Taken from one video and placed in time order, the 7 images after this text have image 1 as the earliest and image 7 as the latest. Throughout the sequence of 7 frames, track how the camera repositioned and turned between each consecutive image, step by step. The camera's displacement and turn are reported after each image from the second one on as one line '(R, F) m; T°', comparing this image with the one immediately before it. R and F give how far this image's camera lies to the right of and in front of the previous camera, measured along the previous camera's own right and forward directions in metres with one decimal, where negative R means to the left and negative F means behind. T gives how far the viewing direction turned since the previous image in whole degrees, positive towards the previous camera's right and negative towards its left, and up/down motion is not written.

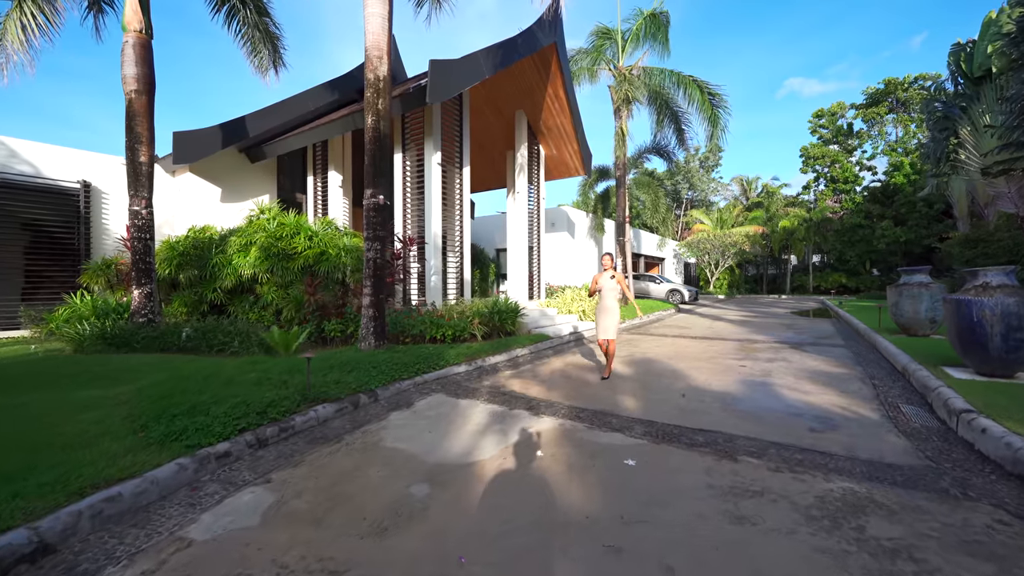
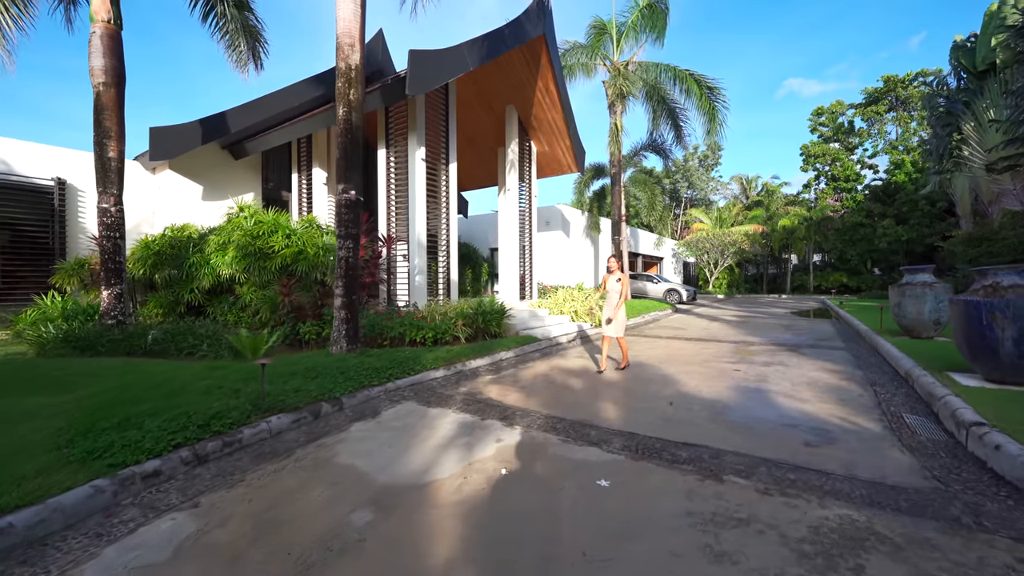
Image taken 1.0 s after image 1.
(+0.3, +0.4) m; 0°
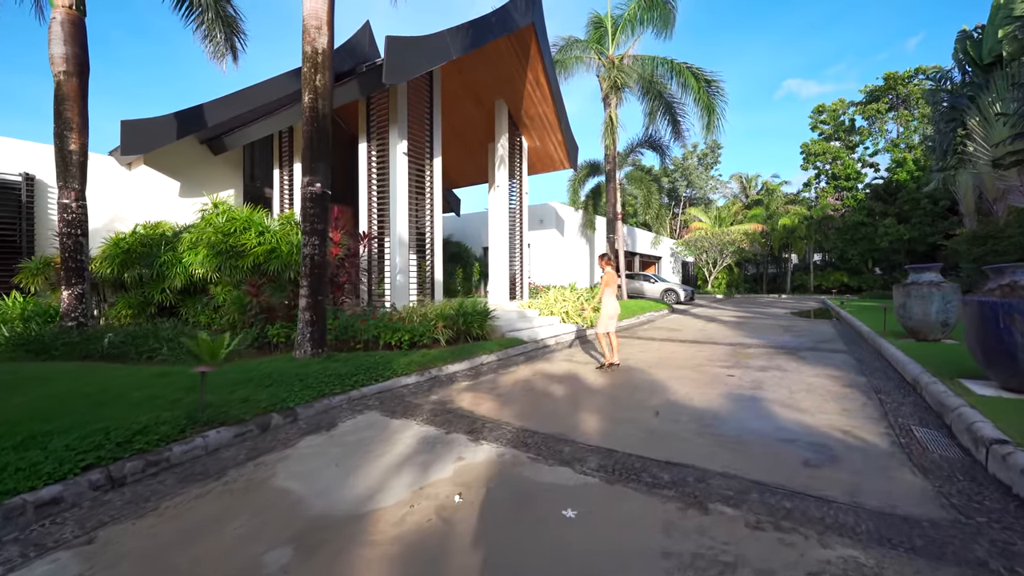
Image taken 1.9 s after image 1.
(+0.3, +0.4) m; 0°
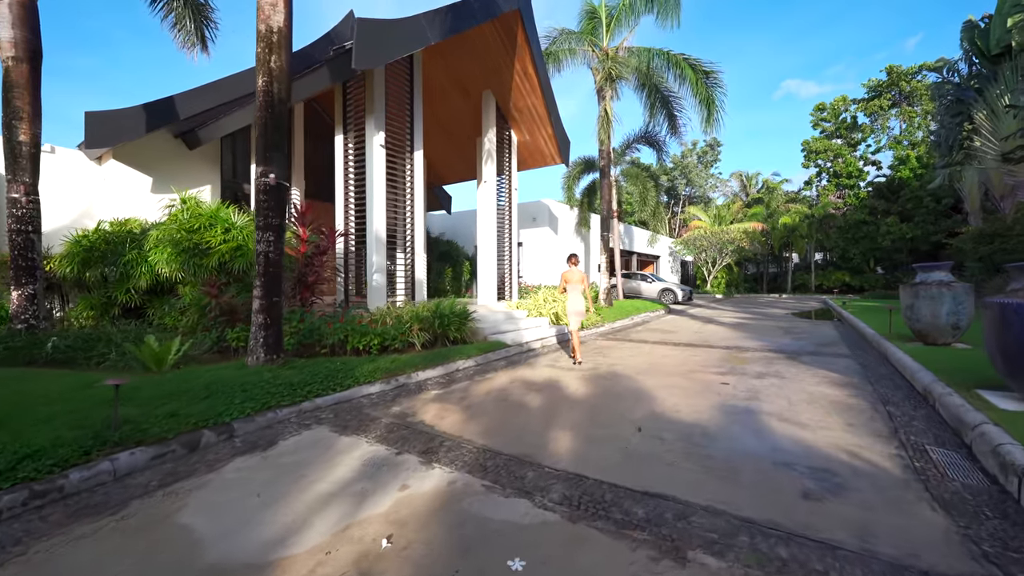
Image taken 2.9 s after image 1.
(+0.3, +0.5) m; 0°
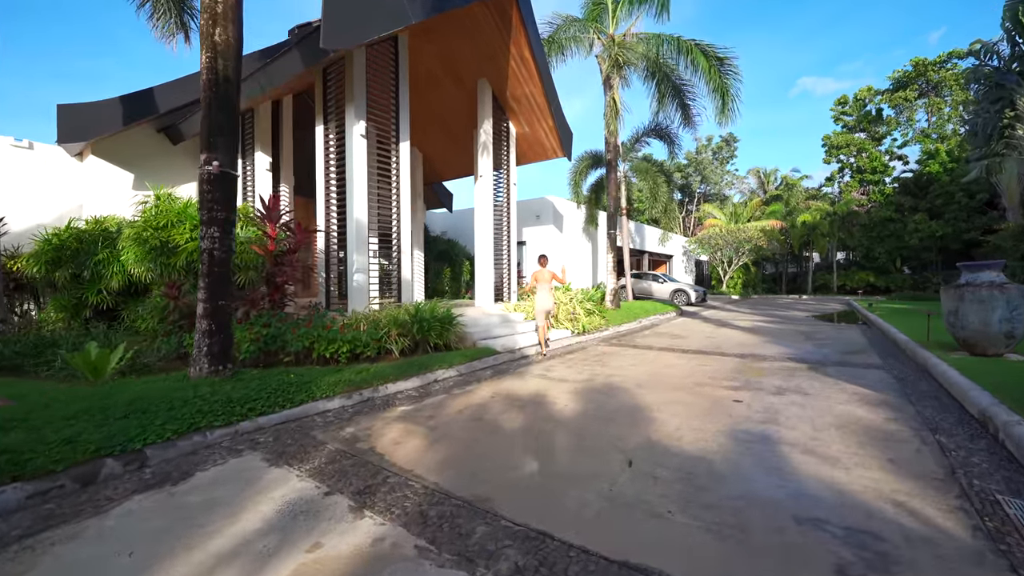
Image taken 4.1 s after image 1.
(+0.4, +0.7) m; -2°
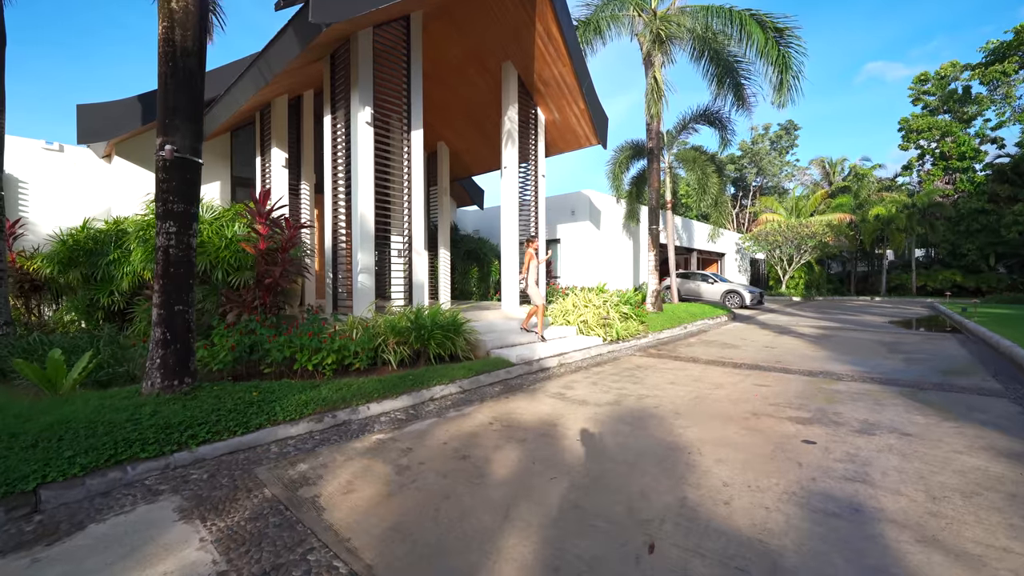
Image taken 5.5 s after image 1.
(+0.4, +1.0) m; -6°
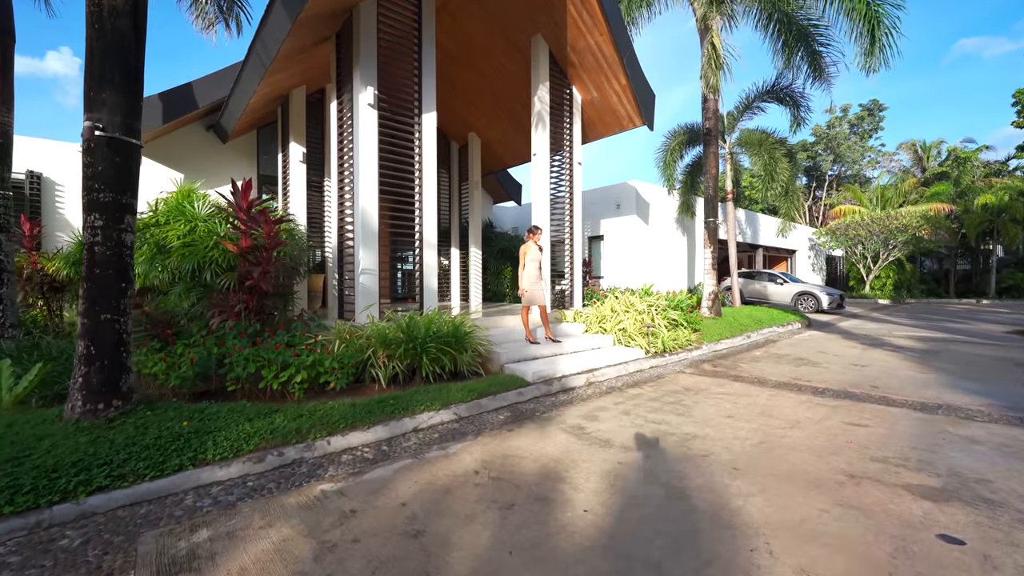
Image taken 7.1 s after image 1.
(+0.4, +1.1) m; -7°
